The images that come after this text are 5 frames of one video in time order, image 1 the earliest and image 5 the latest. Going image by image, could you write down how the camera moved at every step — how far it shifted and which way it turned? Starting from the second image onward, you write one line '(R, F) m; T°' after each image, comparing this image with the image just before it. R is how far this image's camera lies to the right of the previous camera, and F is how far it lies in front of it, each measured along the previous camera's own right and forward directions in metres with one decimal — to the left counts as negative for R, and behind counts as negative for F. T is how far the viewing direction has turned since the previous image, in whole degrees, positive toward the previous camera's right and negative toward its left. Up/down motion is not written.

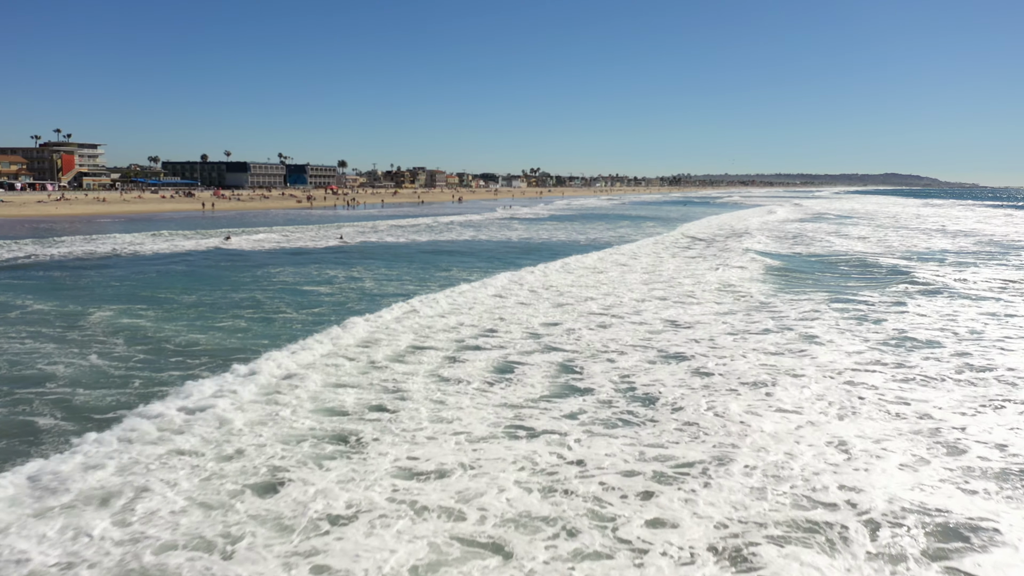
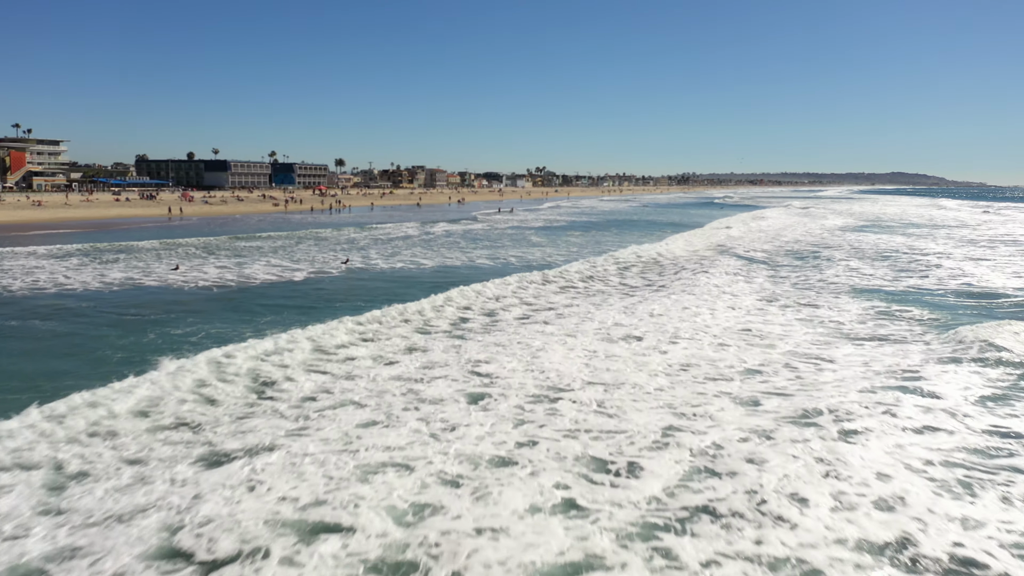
(+0.2, +6.1) m; 0°
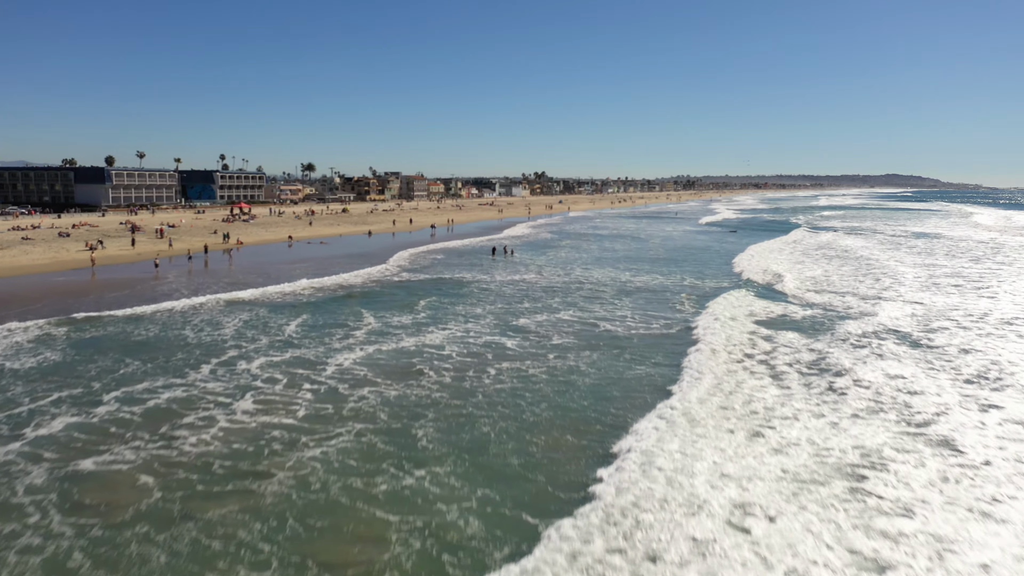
(+0.1, +20.3) m; 0°
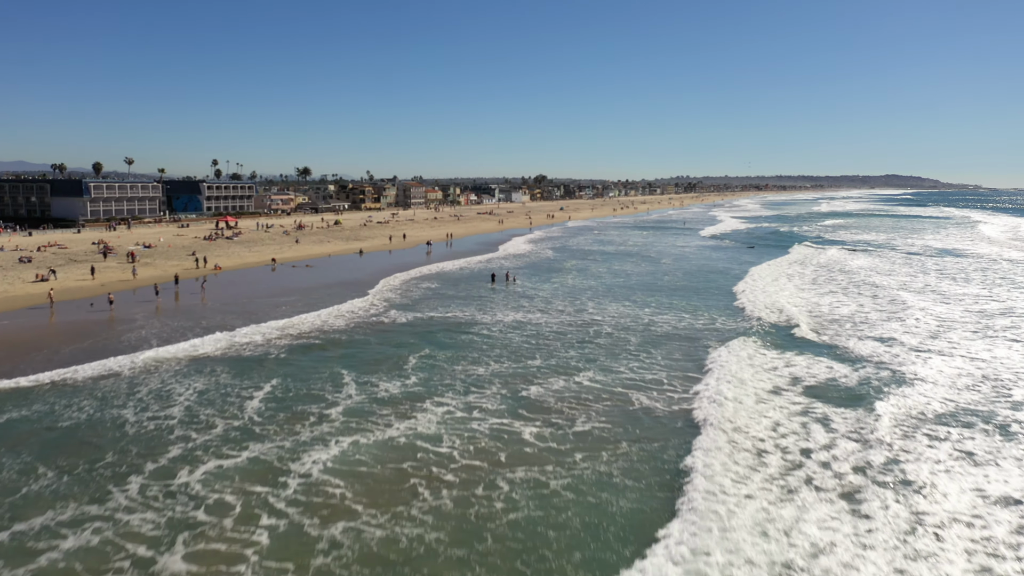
(-0.2, +2.8) m; 0°
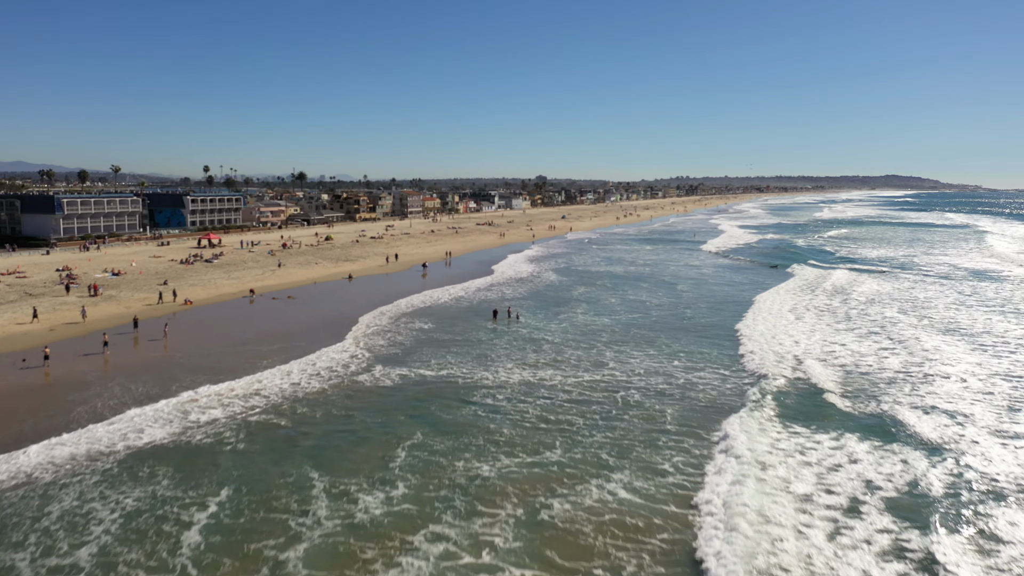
(-0.2, +3.1) m; 0°
